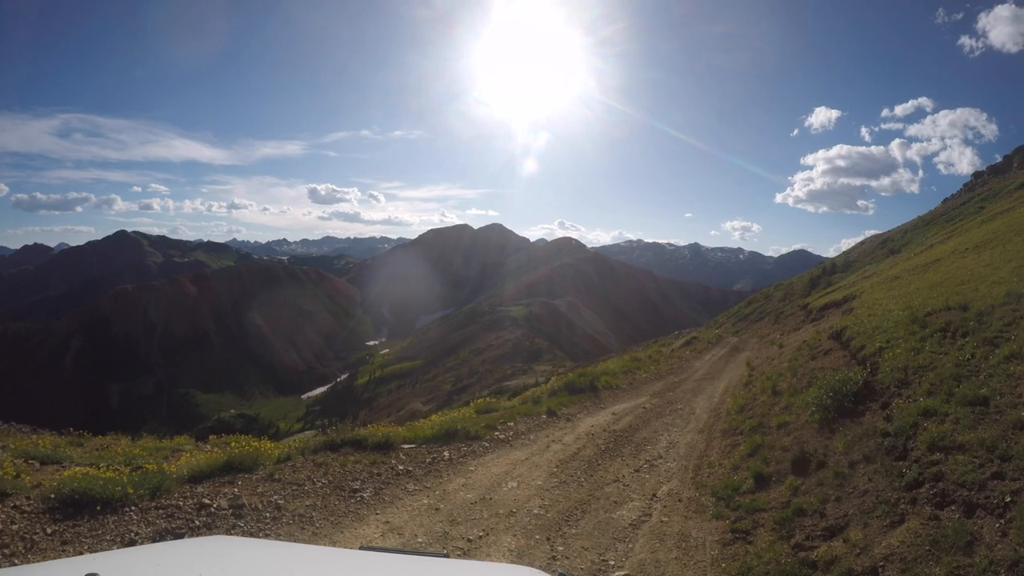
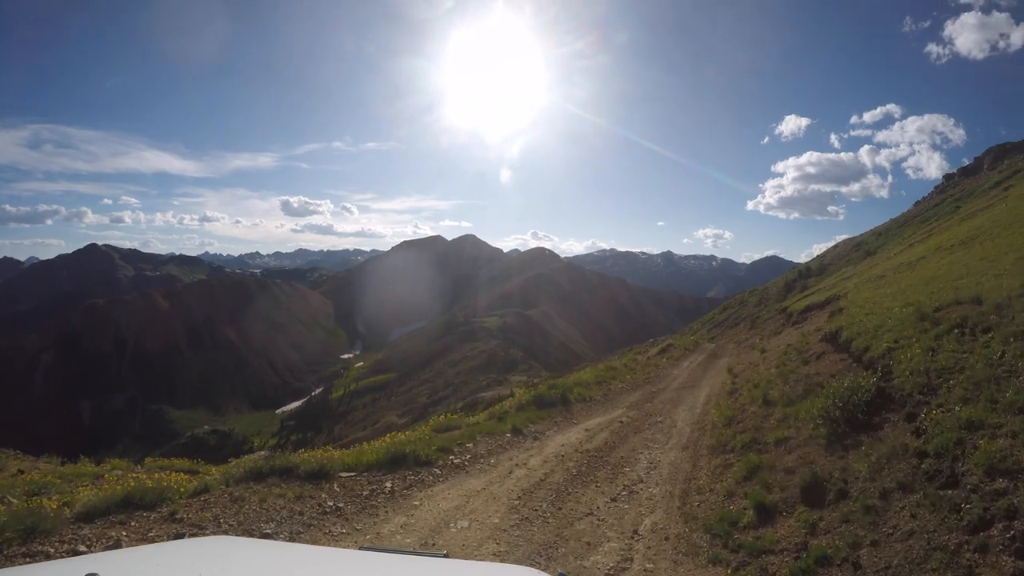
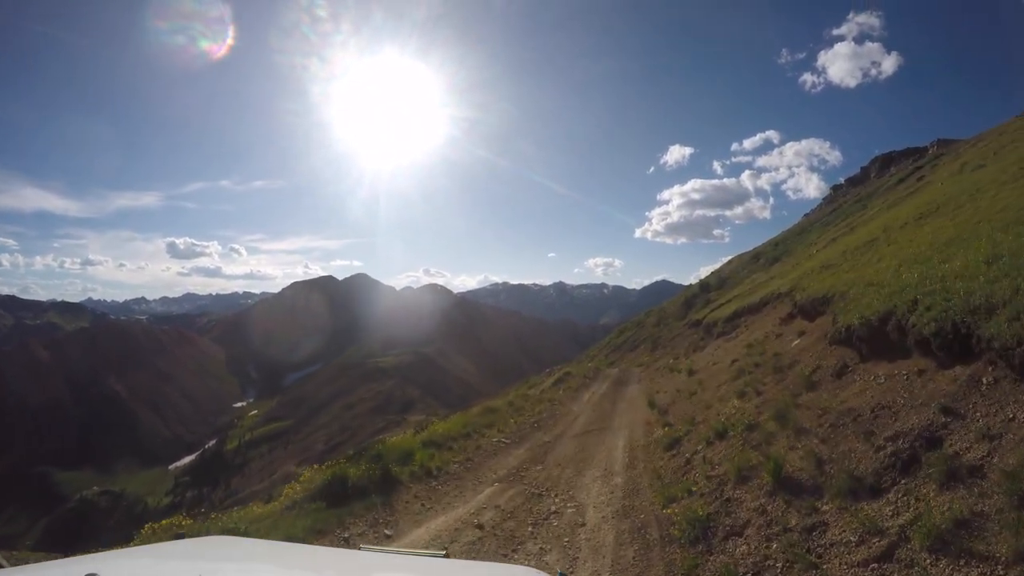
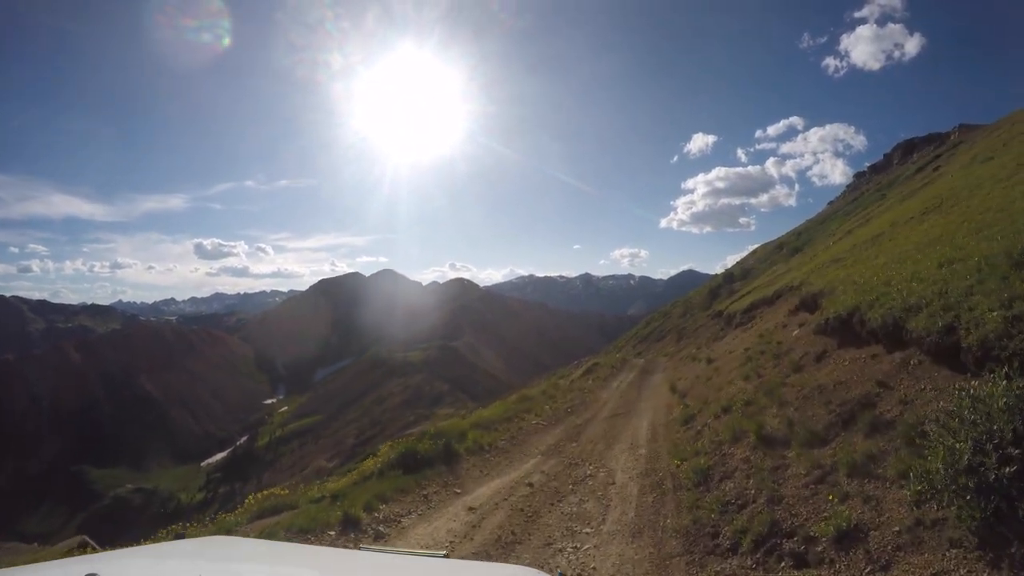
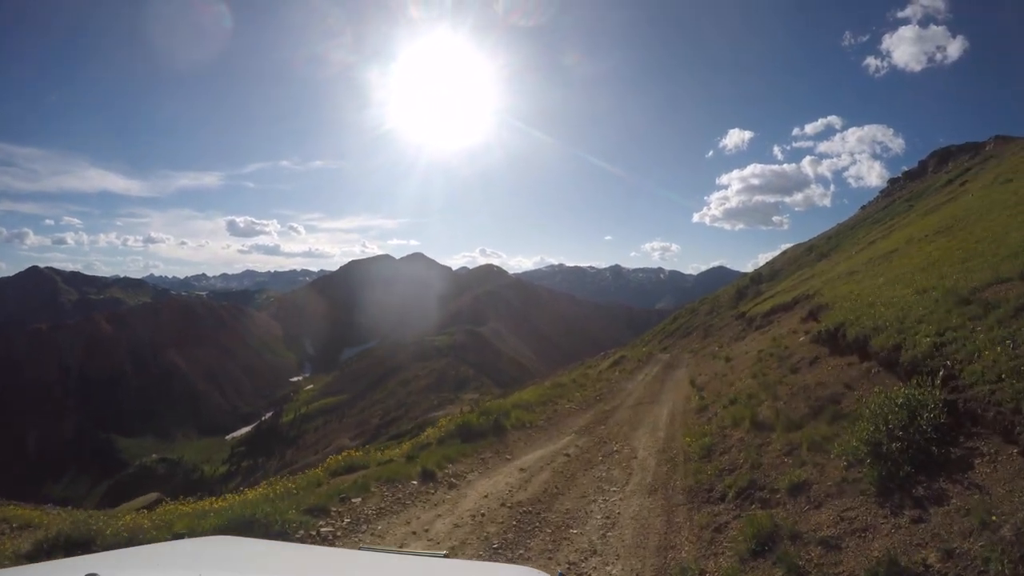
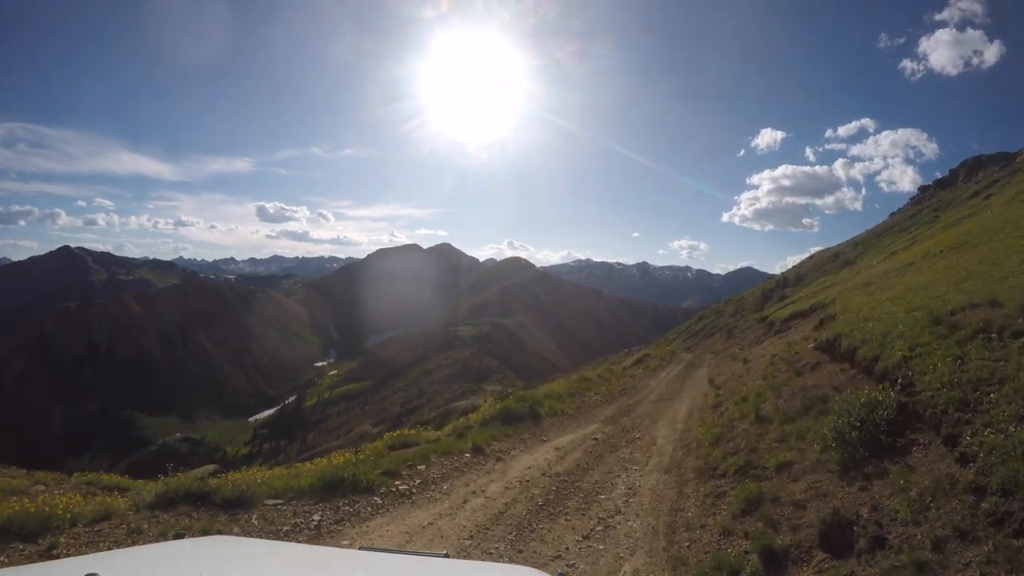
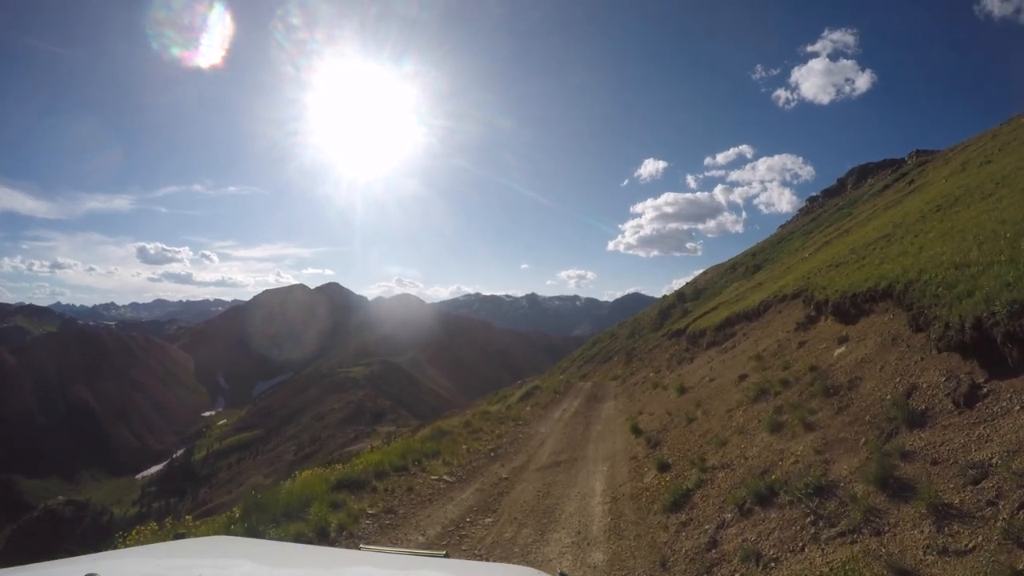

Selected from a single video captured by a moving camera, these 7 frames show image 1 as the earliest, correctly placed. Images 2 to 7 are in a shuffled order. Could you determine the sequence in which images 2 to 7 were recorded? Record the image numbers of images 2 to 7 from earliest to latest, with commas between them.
2, 6, 5, 4, 3, 7
